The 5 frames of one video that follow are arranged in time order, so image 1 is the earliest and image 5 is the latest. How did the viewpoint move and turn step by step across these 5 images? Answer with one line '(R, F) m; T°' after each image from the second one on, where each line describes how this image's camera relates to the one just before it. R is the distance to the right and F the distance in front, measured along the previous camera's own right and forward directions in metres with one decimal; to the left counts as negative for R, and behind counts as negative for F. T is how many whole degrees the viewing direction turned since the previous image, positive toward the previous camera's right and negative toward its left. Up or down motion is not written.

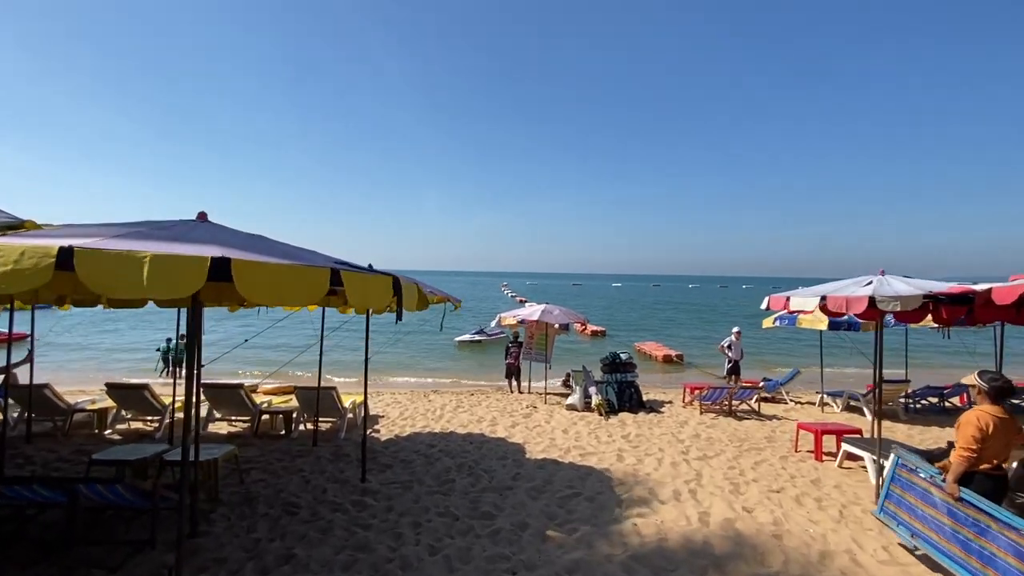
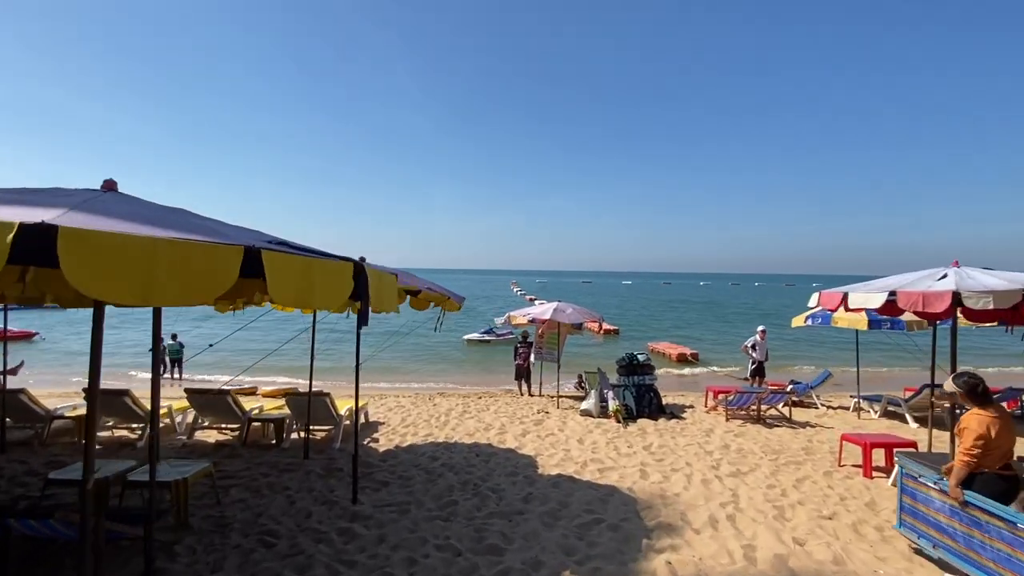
(0.0, +0.7) m; -1°
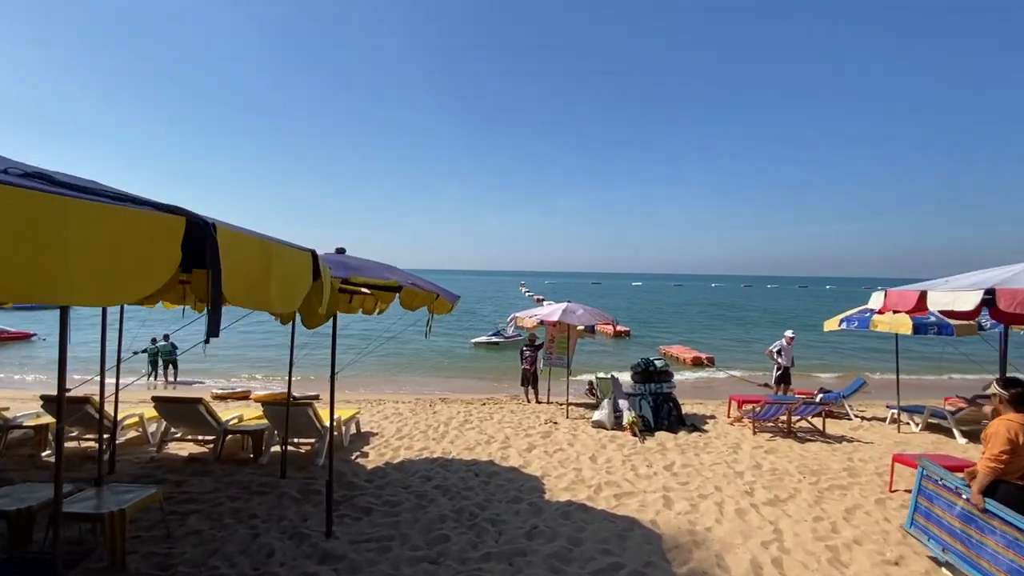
(+0.1, +0.8) m; -1°
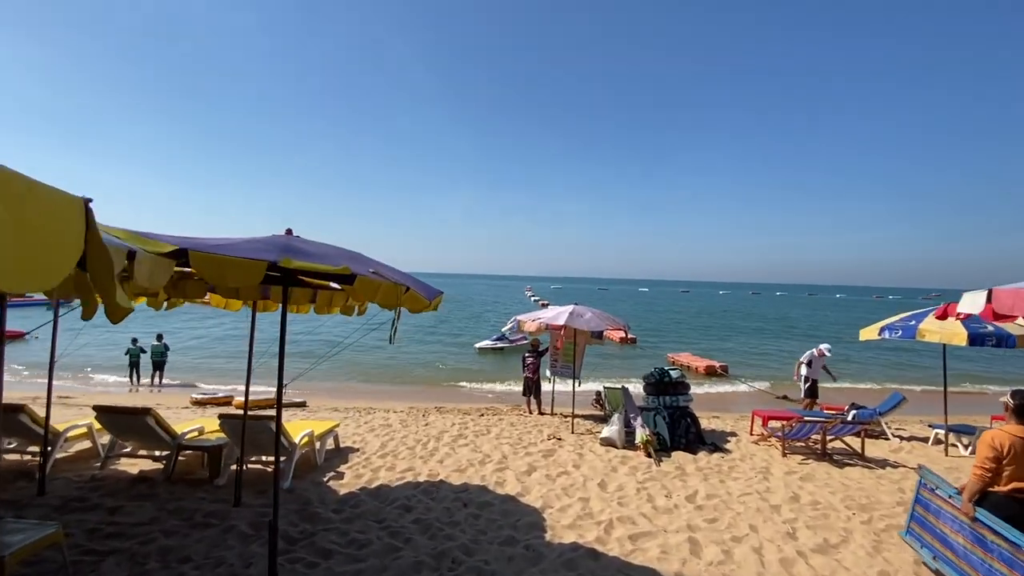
(+0.1, +0.9) m; -1°
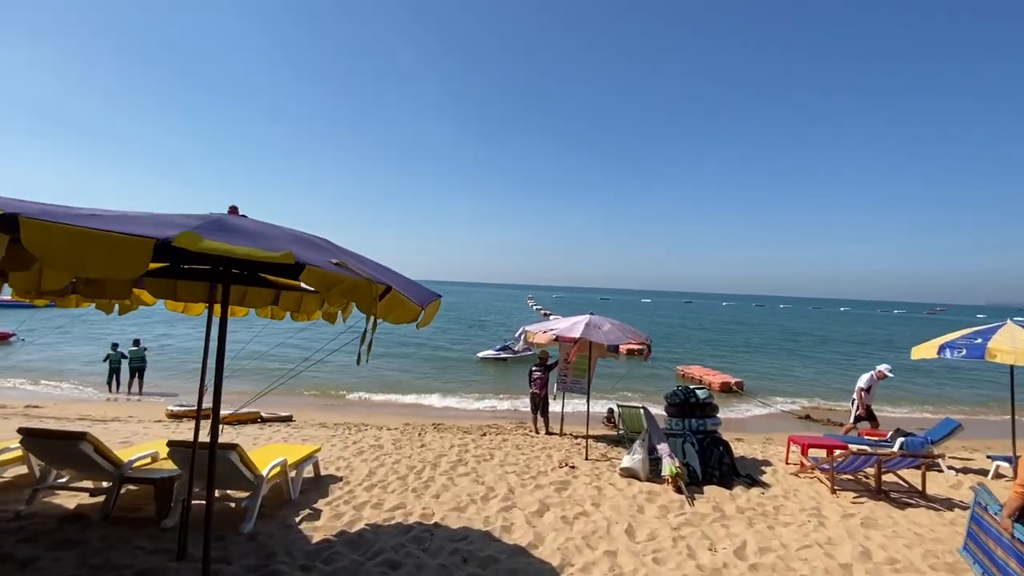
(-0.1, +1.0) m; 0°
